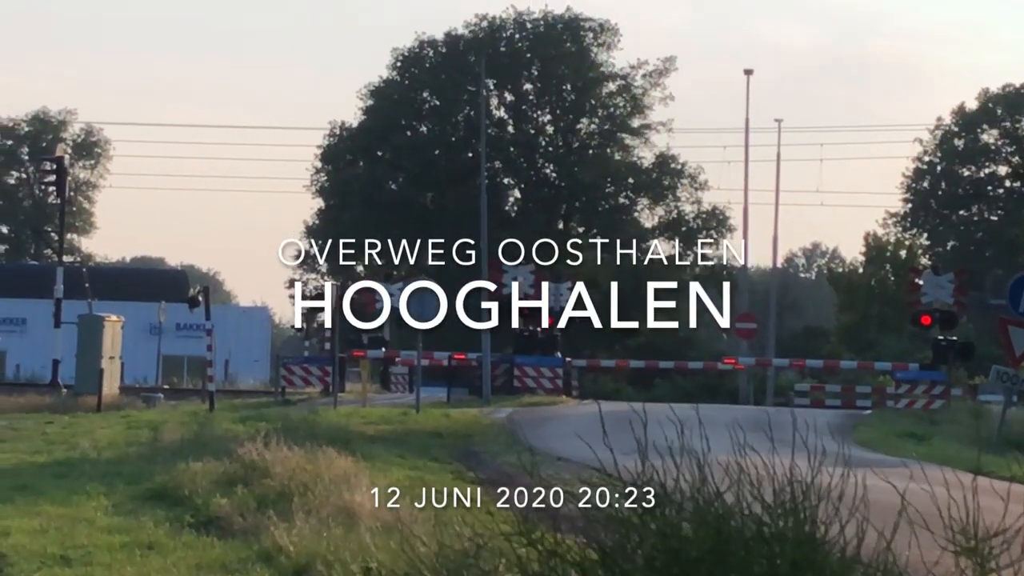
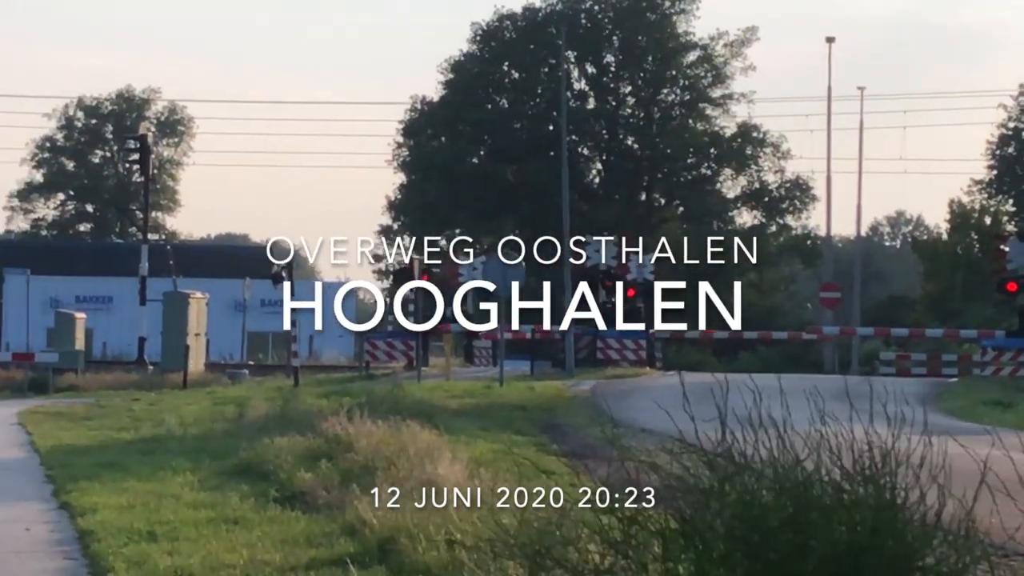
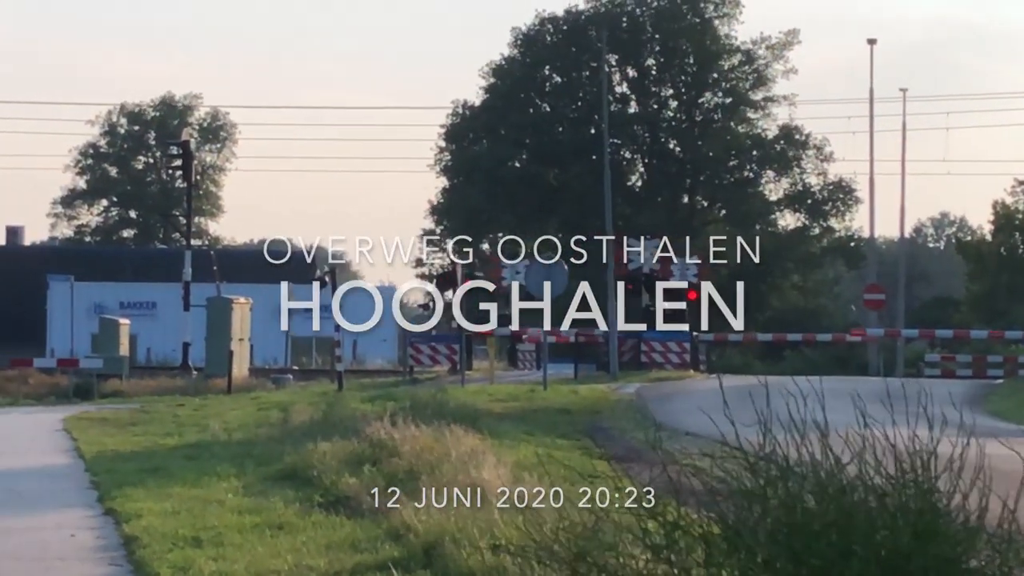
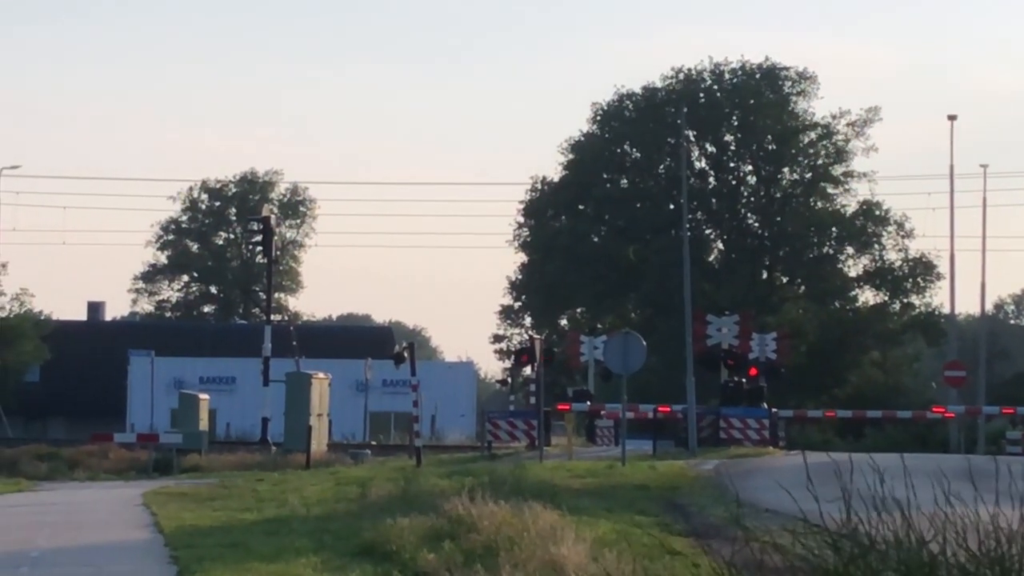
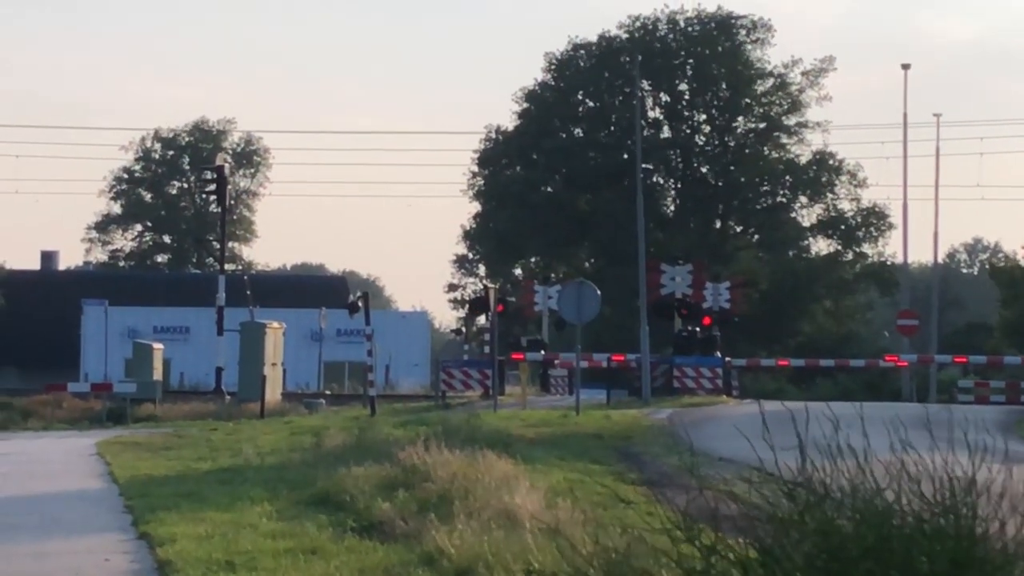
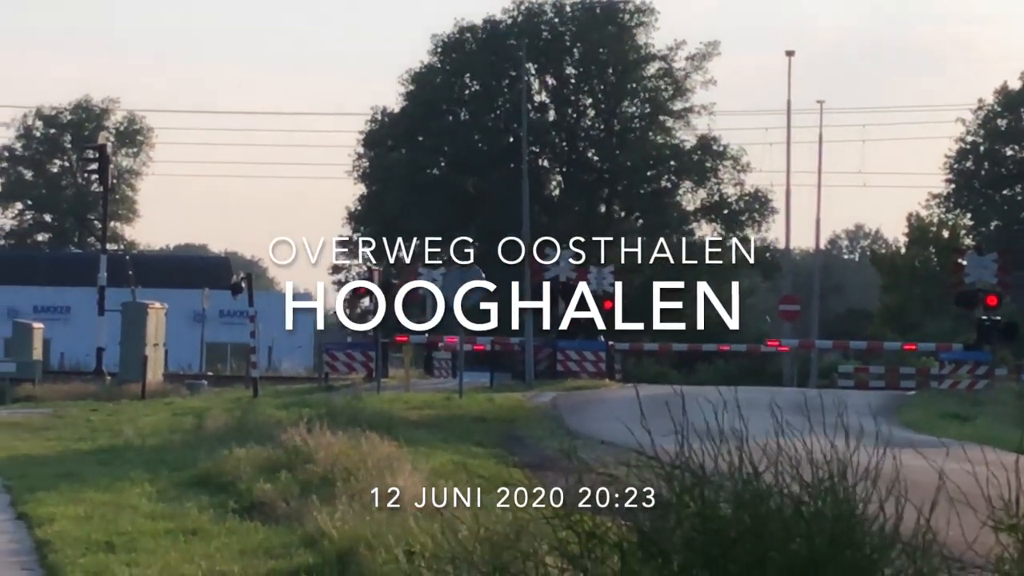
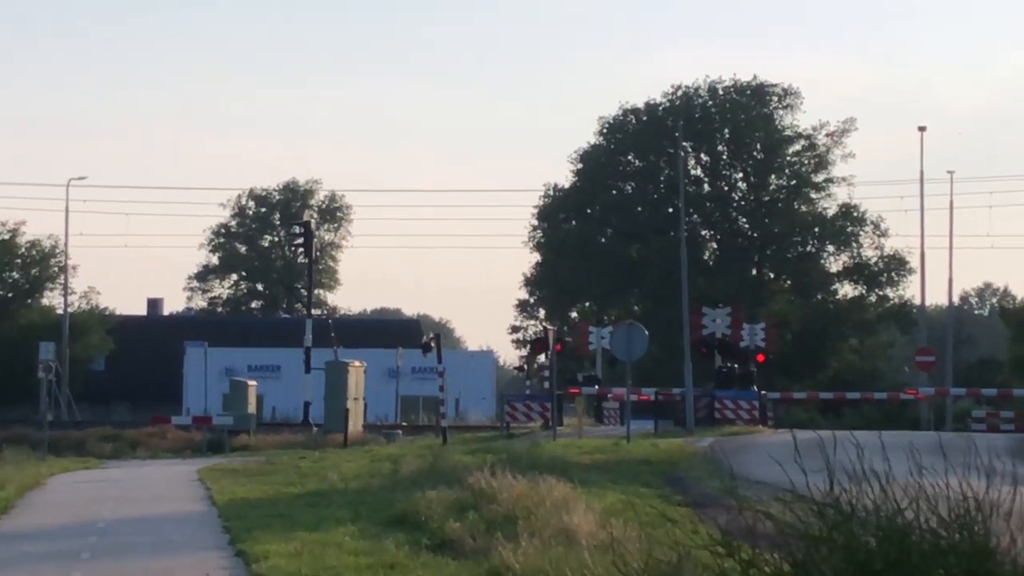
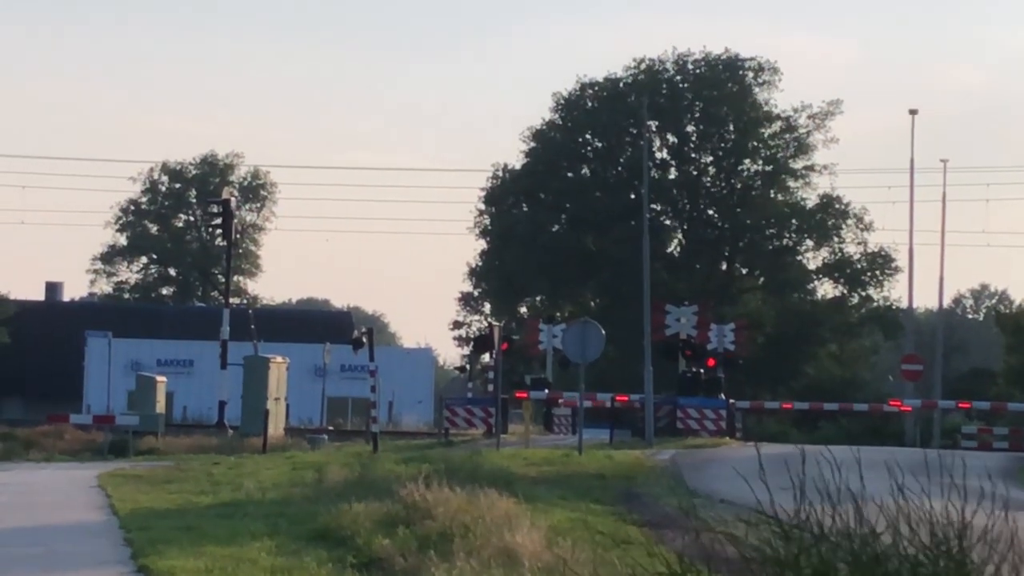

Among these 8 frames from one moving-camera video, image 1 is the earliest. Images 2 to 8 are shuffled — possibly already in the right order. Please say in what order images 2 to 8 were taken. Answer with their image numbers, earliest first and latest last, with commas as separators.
6, 2, 3, 5, 8, 4, 7
